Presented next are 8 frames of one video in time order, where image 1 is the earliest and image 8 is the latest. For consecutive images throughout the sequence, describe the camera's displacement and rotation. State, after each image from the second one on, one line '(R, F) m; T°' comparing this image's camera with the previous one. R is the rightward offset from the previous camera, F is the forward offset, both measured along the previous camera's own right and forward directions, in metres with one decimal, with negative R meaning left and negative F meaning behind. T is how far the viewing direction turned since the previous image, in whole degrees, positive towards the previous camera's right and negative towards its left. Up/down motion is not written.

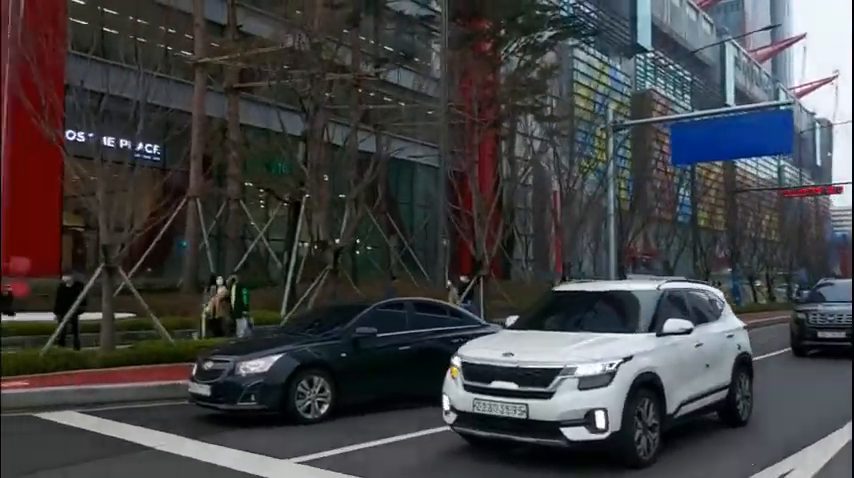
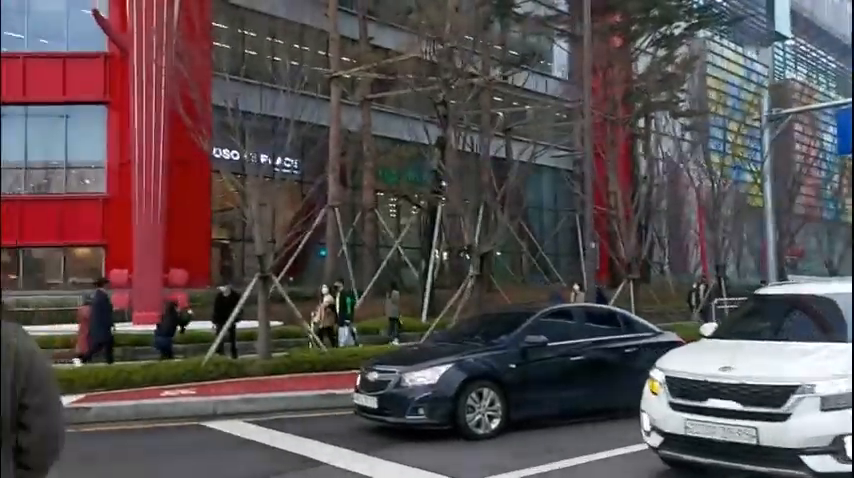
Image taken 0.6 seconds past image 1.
(-0.3, 0.0) m; -8°
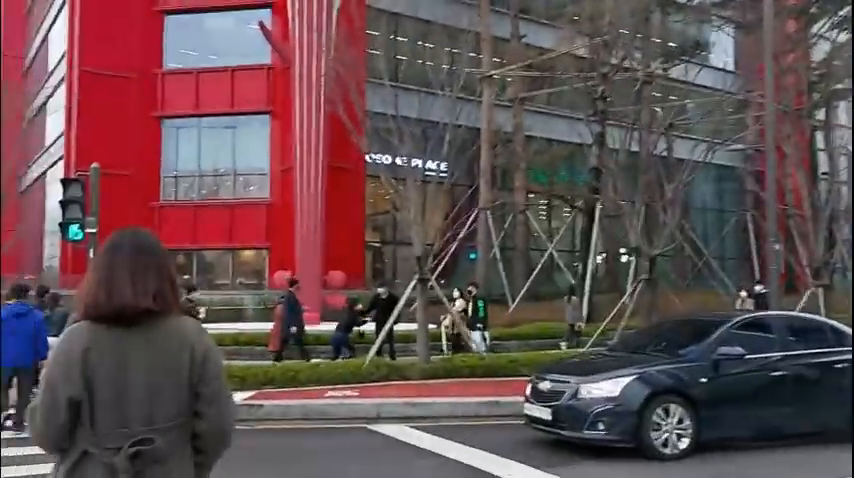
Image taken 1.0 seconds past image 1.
(-0.2, +0.3) m; -9°
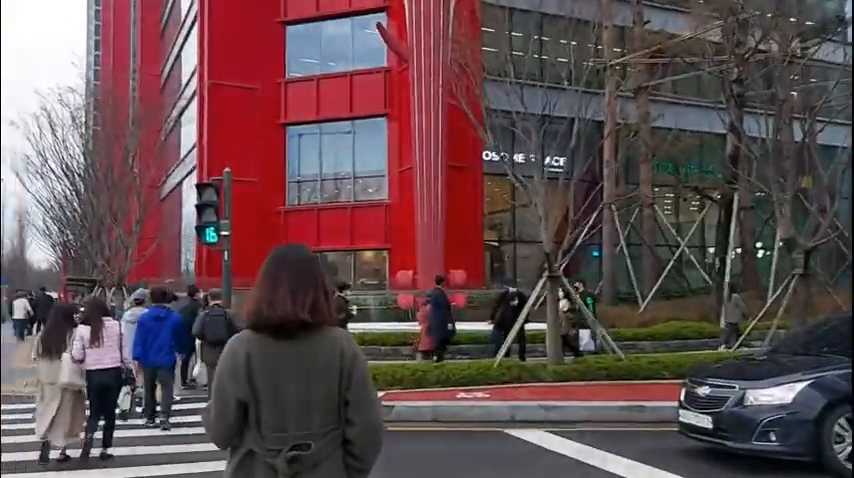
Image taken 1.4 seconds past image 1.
(-0.2, +0.3) m; -7°
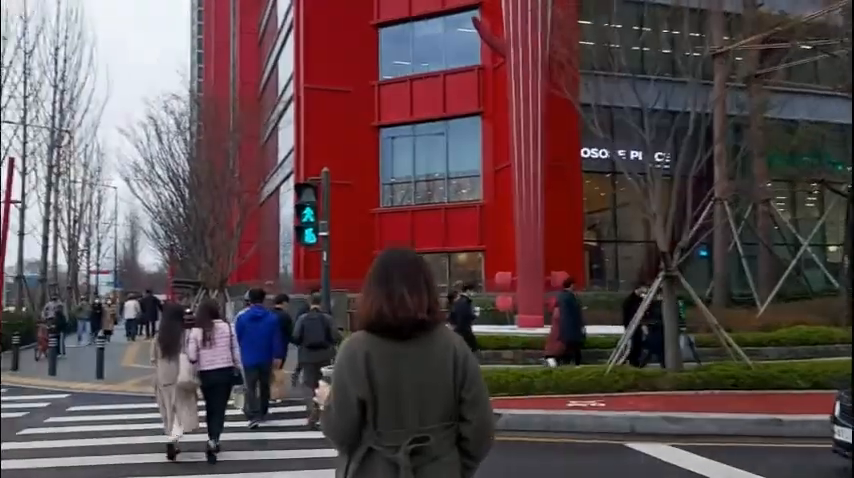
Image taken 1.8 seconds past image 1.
(-0.2, +0.5) m; -6°
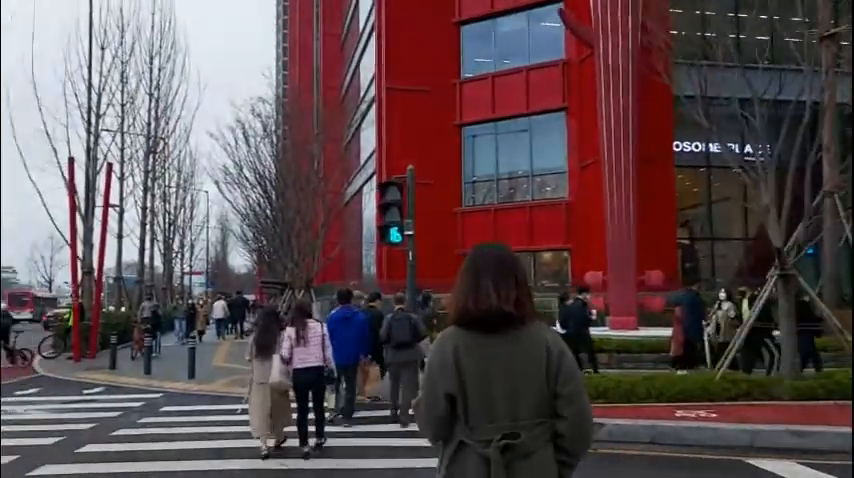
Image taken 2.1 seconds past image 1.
(-0.1, +0.5) m; -5°
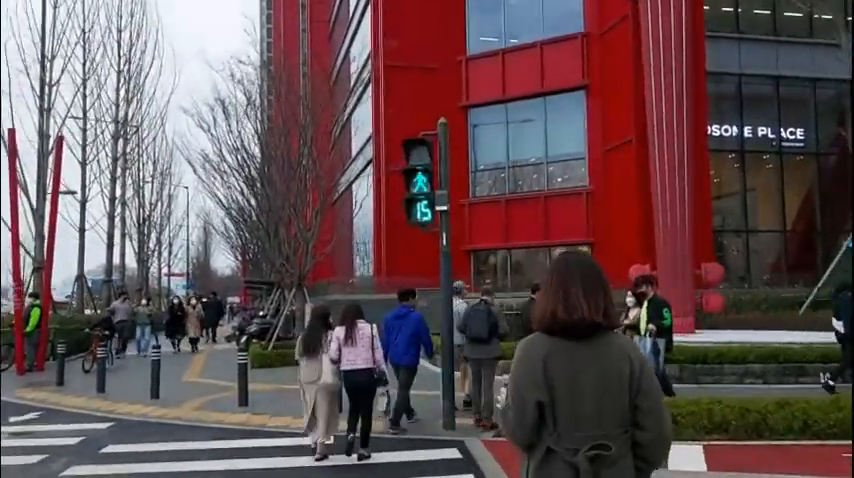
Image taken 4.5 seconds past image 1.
(-0.6, +3.6) m; +1°
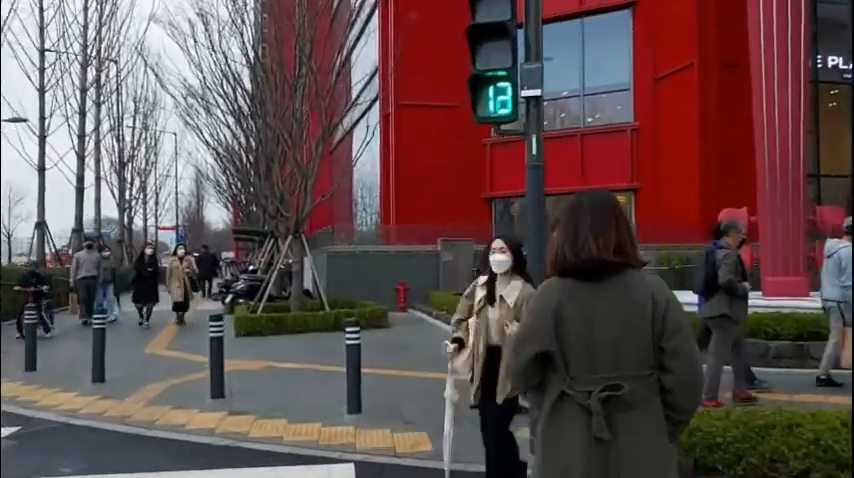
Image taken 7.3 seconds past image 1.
(-0.6, +4.1) m; 0°
